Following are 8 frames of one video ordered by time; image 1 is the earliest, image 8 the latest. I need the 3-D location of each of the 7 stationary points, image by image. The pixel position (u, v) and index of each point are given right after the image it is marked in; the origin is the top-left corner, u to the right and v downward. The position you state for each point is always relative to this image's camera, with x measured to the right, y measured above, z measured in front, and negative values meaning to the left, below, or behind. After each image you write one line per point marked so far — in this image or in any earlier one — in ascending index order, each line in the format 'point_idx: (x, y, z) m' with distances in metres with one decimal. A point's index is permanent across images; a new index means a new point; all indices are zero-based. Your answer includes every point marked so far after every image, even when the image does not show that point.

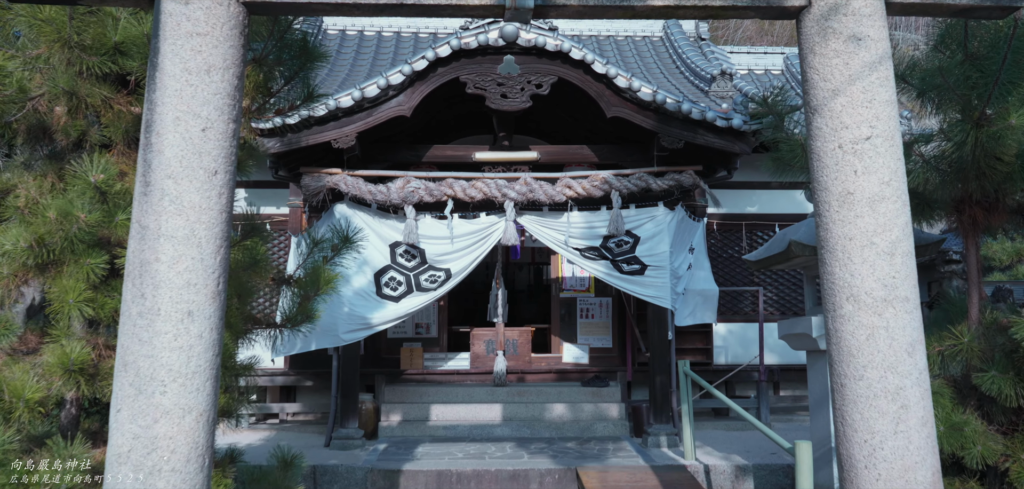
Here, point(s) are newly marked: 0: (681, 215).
0: (+1.8, +0.3, +7.6) m
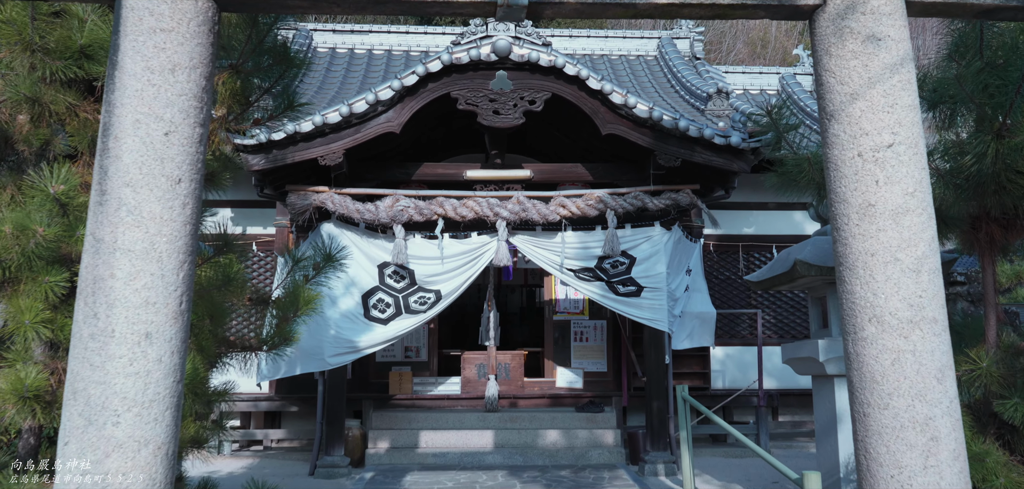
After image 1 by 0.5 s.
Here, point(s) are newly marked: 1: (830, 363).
0: (+1.8, +0.1, +7.4) m
1: (+2.0, -0.7, +4.4) m
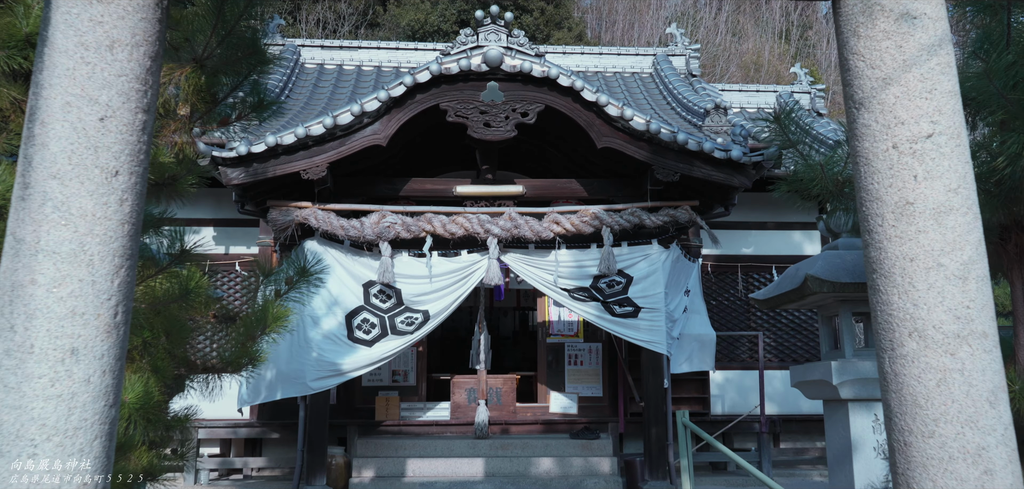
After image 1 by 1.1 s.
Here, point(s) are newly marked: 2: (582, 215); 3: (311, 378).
0: (+1.7, -0.1, +7.1) m
1: (+2.0, -0.8, +4.1) m
2: (+0.7, +0.3, +6.8) m
3: (-1.9, -1.3, +6.6) m
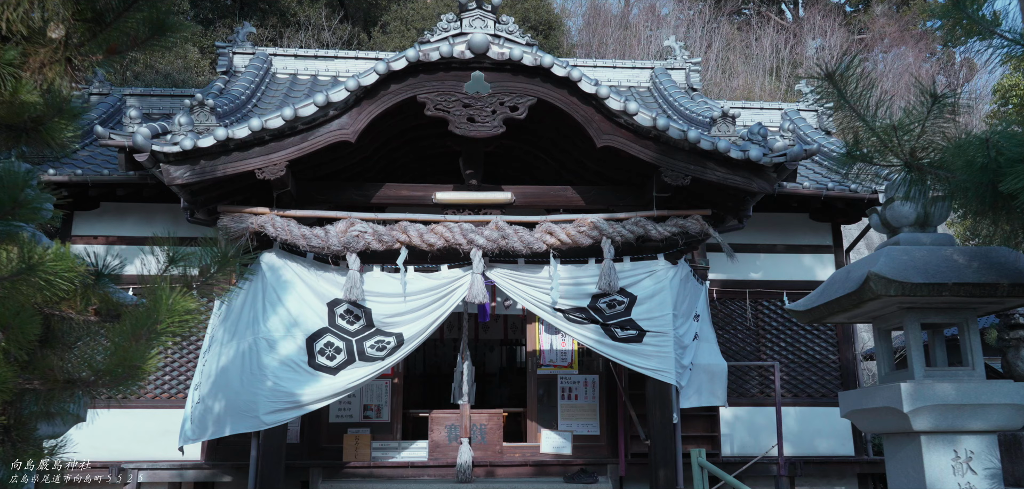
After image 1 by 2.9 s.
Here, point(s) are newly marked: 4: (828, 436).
0: (+1.6, -0.2, +6.3) m
1: (+1.9, -0.8, +3.3) m
2: (+0.6, +0.2, +6.0) m
3: (-2.0, -1.3, +5.6) m
4: (+3.9, -2.4, +8.6) m
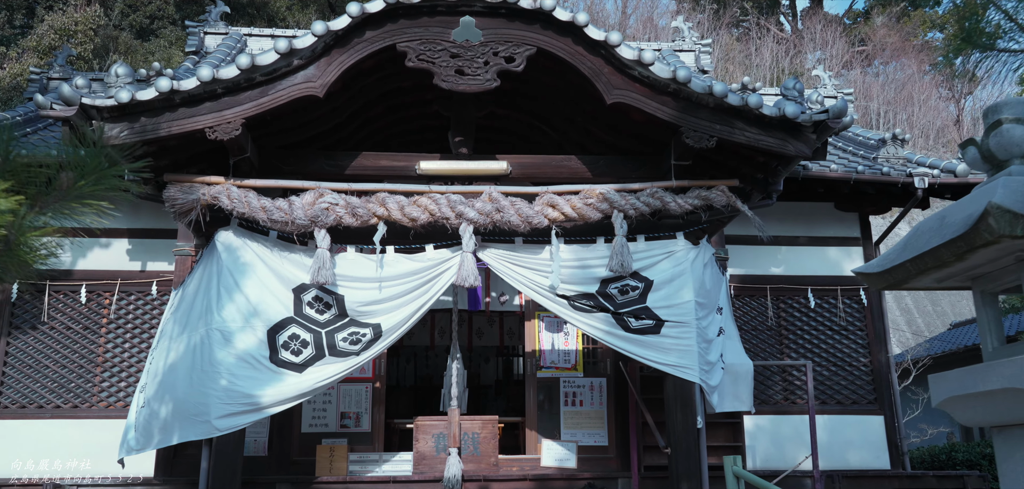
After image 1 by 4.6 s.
0: (+1.5, -0.1, +5.5) m
1: (+1.9, -0.5, +2.4) m
2: (+0.5, +0.4, +5.1) m
3: (-2.0, -1.2, +4.7) m
4: (+3.9, -2.2, +7.7) m
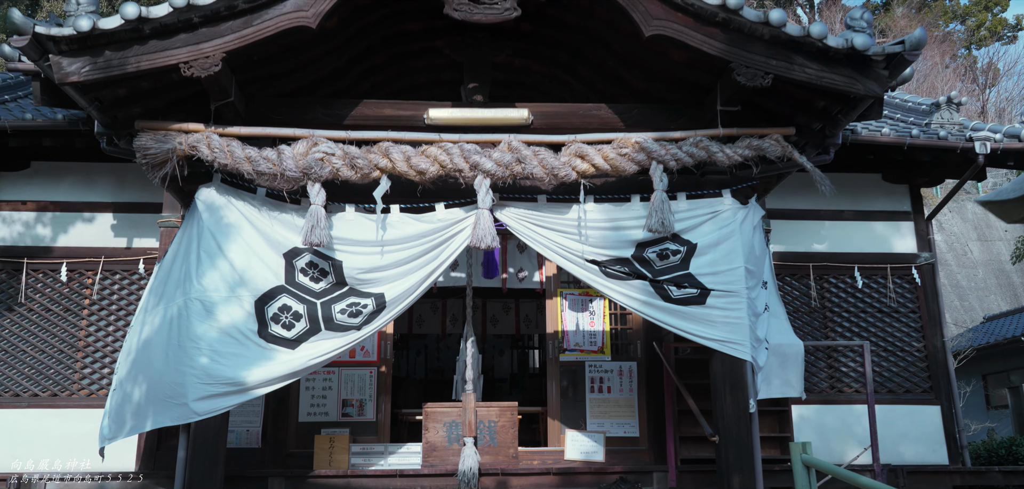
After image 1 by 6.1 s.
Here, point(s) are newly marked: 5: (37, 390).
0: (+1.7, +0.2, +4.8) m
1: (+2.0, -0.2, +1.7) m
2: (+0.7, +0.6, +4.4) m
3: (-1.9, -0.9, +4.1) m
4: (+4.0, -2.0, +7.0) m
5: (-4.4, -1.3, +6.4) m
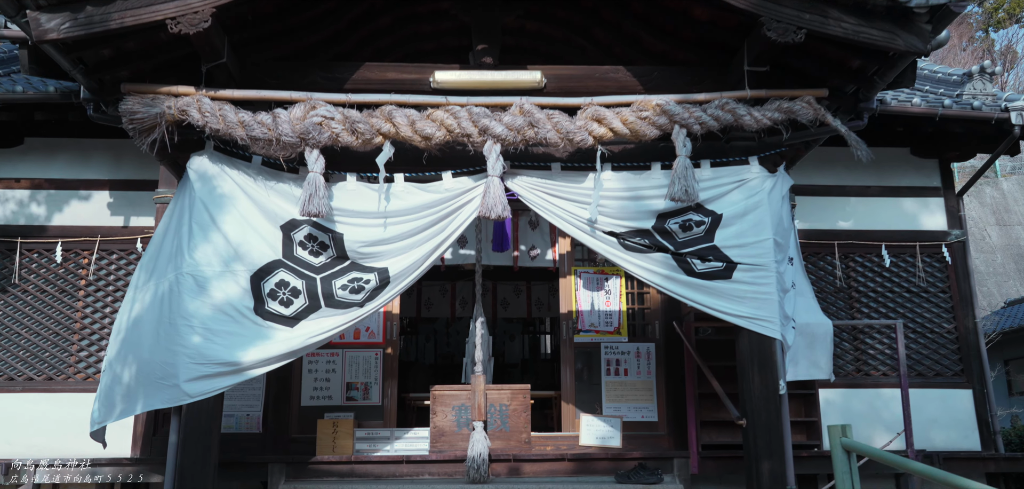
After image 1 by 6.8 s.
0: (+1.8, +0.4, +4.5) m
1: (+2.0, -0.1, +1.4) m
2: (+0.8, +0.8, +4.1) m
3: (-1.8, -0.7, +3.8) m
4: (+4.2, -1.7, +6.7) m
5: (-4.3, -1.2, +6.2) m
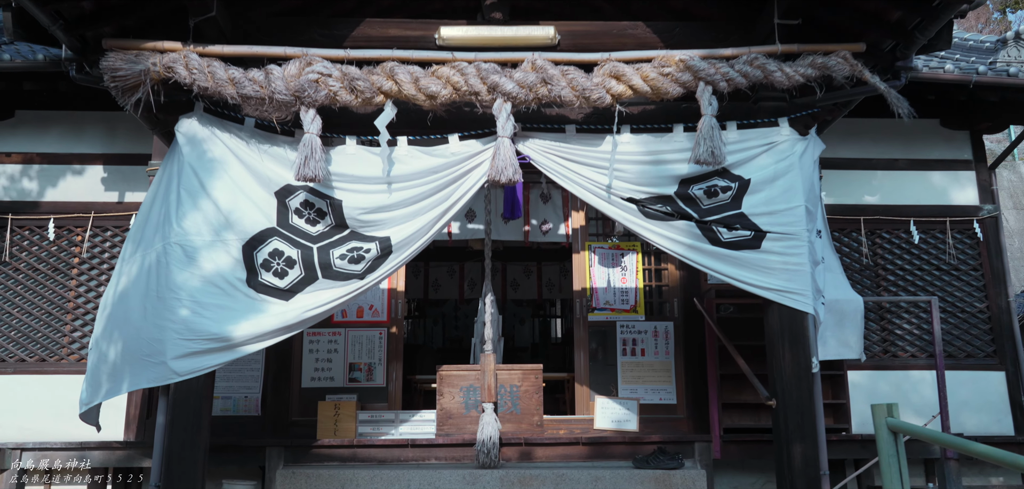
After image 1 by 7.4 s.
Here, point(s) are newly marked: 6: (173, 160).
0: (+1.8, +0.6, +4.2) m
1: (+2.1, 0.0, +1.1) m
2: (+0.8, +1.0, +3.8) m
3: (-1.7, -0.6, +3.6) m
4: (+4.3, -1.5, +6.4) m
5: (-4.2, -0.9, +6.0) m
6: (-1.9, +0.5, +4.0) m
